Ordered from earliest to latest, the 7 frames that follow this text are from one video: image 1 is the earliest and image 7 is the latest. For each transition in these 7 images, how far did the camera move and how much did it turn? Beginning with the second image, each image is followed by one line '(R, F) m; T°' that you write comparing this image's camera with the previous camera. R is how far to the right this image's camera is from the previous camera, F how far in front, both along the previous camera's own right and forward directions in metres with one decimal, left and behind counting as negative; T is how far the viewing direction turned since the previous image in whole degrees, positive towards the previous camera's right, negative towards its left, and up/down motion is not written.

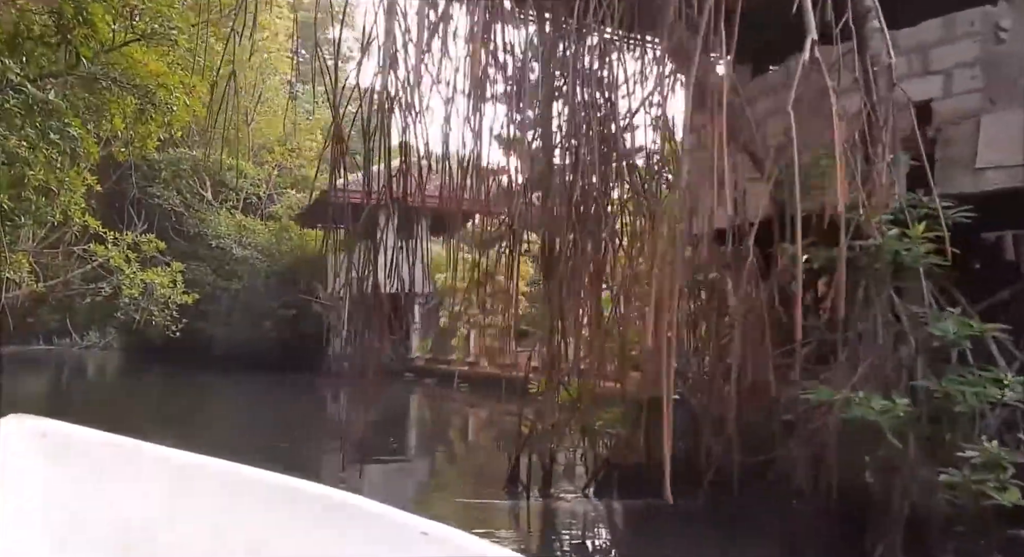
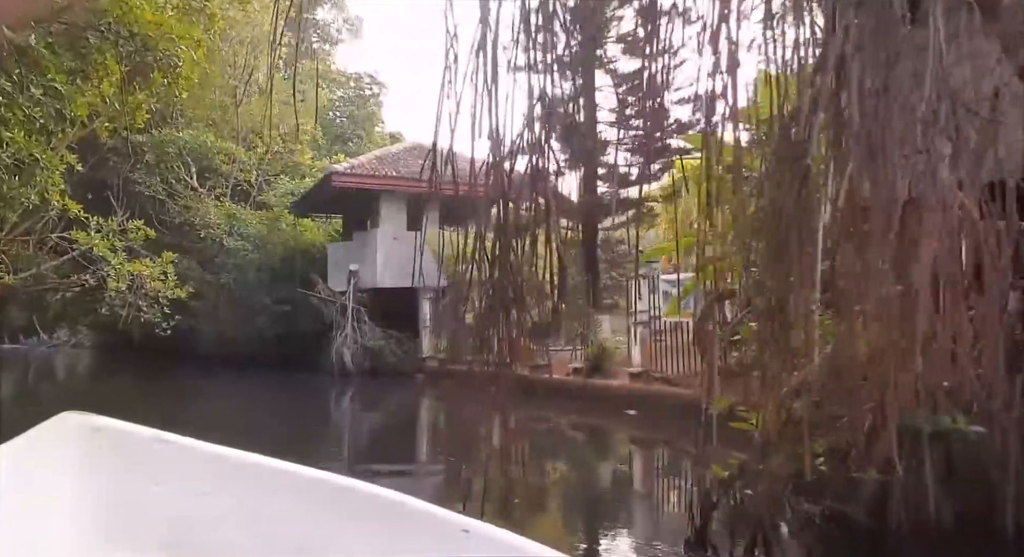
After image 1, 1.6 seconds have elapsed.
(-0.3, +0.5) m; +2°
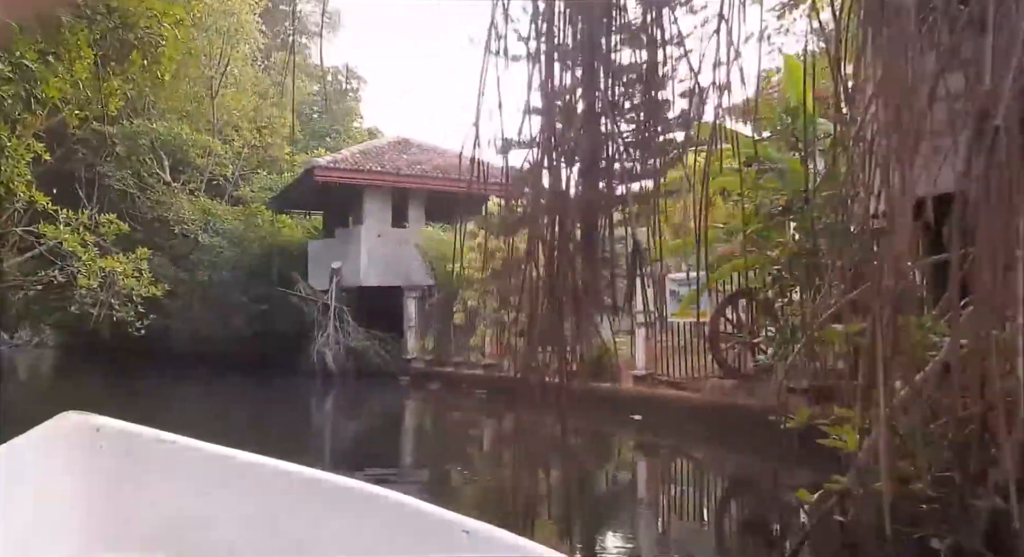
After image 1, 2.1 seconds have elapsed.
(-0.1, +0.2) m; +2°
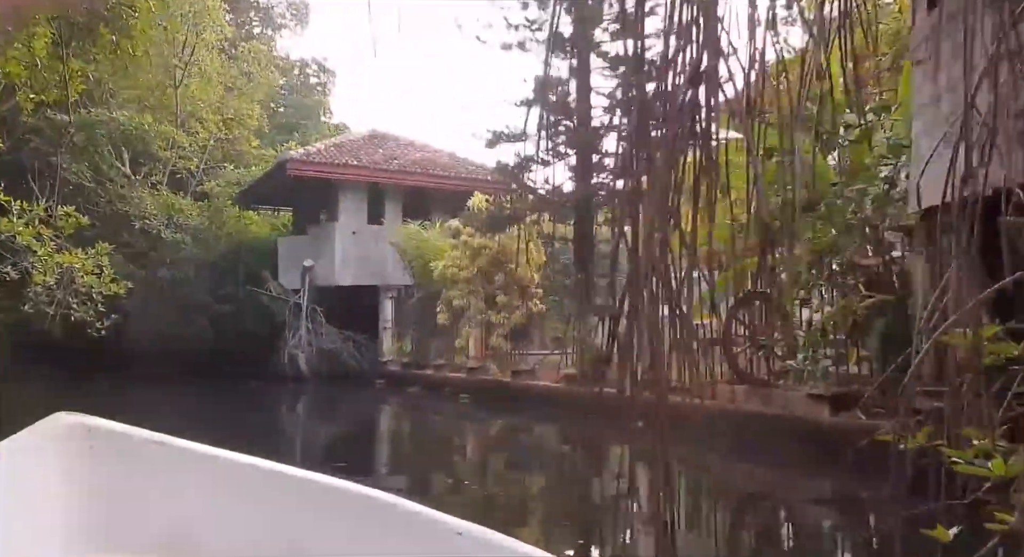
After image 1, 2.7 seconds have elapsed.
(-0.1, +0.2) m; +3°
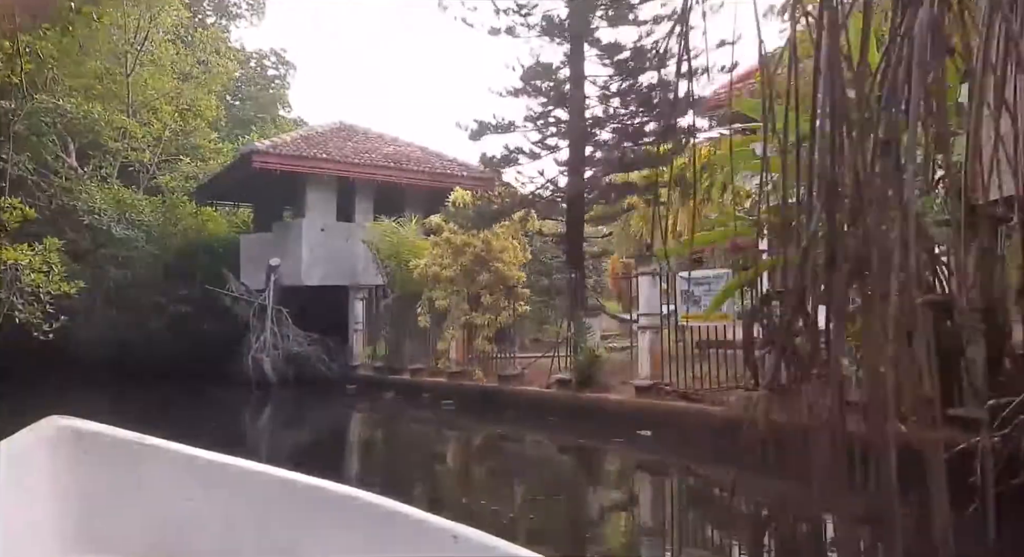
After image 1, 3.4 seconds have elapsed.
(-0.2, +0.2) m; +3°
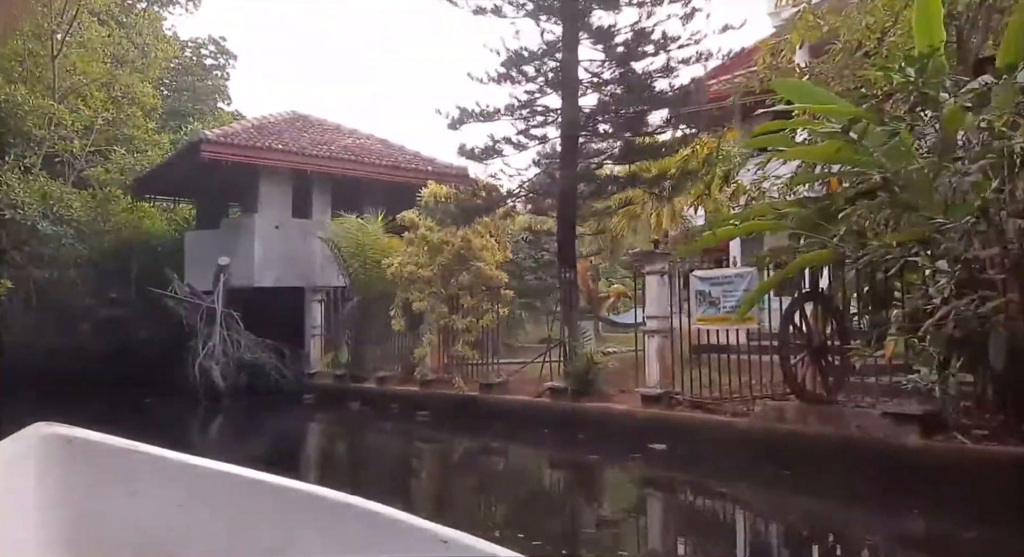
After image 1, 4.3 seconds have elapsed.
(-0.2, +0.3) m; +5°
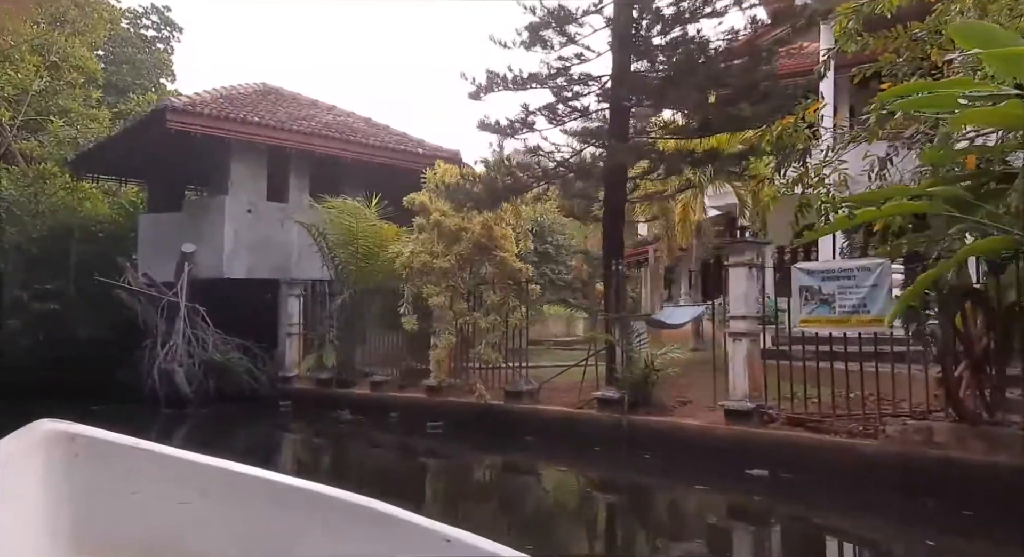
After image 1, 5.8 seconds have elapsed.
(-0.4, +0.5) m; +5°
